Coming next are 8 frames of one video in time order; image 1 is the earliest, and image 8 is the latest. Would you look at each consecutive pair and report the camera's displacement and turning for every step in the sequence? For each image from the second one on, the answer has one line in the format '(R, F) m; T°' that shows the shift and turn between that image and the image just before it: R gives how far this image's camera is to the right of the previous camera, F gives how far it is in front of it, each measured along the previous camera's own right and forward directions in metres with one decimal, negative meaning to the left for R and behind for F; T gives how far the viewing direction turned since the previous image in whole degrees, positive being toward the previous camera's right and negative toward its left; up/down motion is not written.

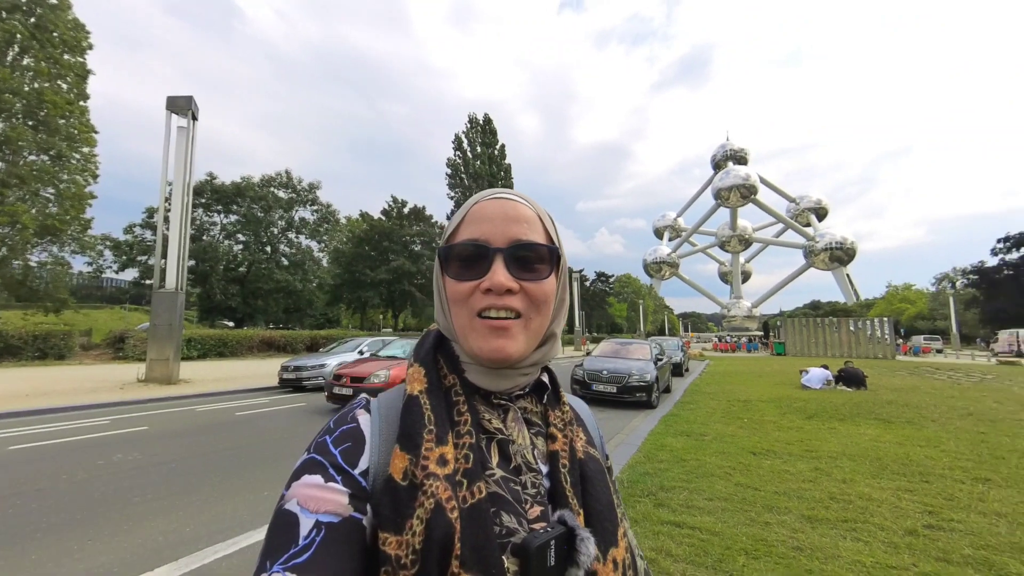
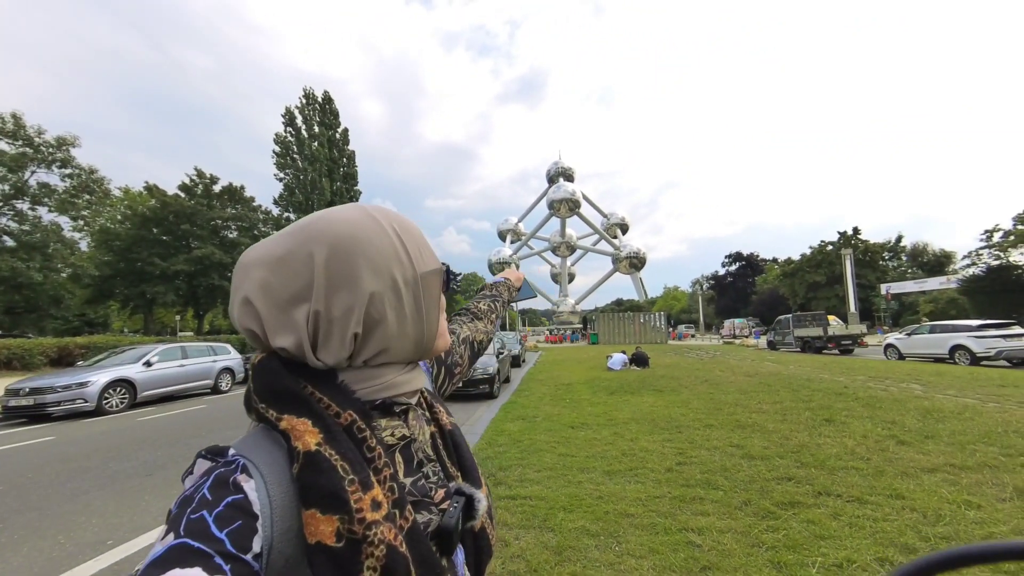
(-0.1, -0.2) m; +23°
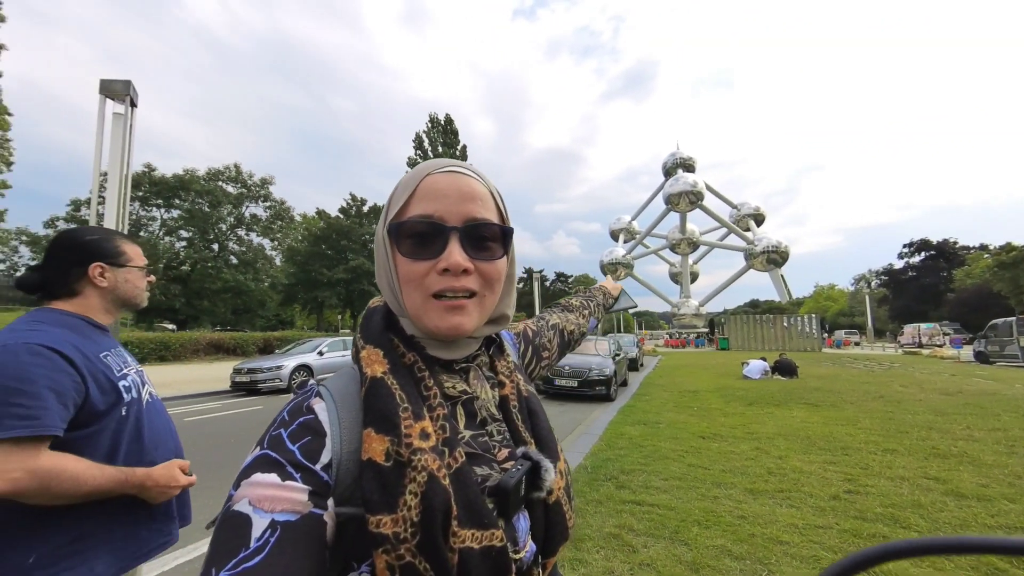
(0.0, 0.0) m; -17°
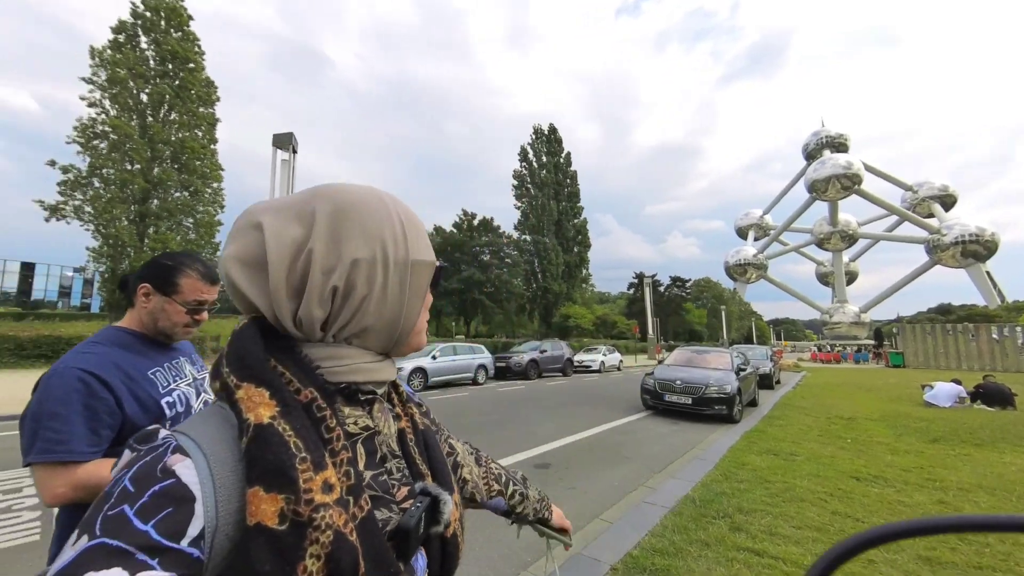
(+0.3, +0.1) m; -16°
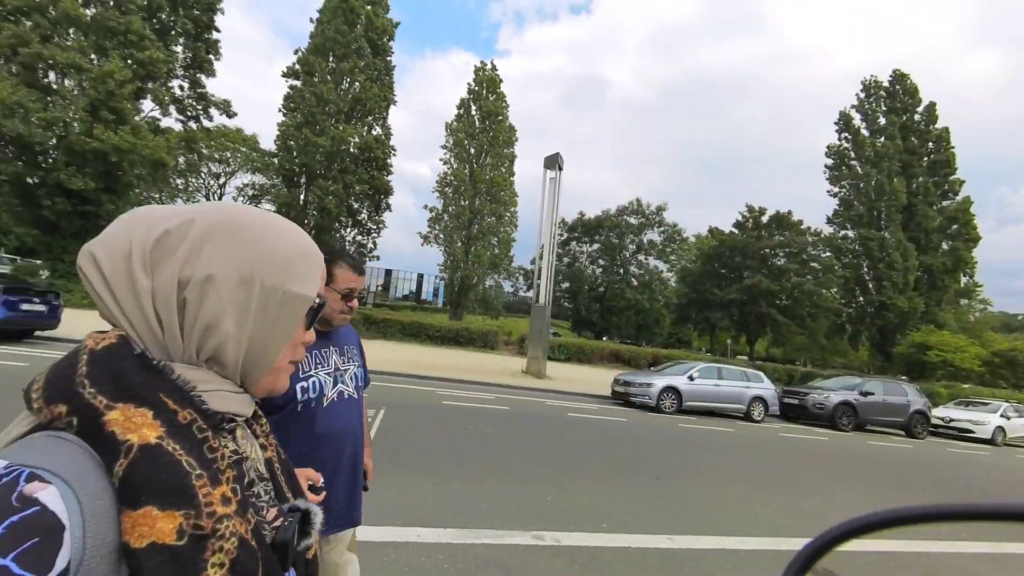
(+0.4, +0.7) m; -39°
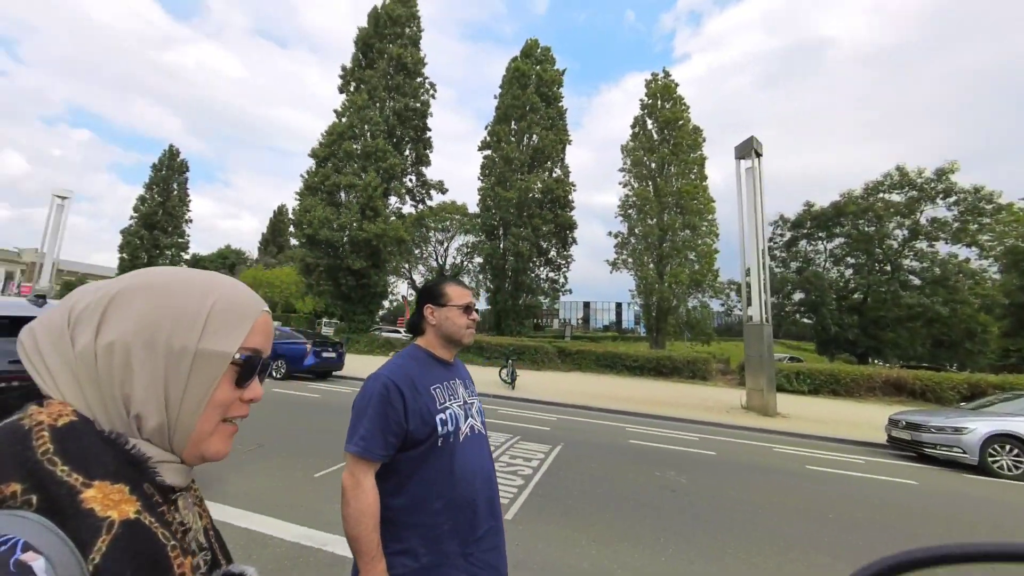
(+0.3, +0.5) m; -29°
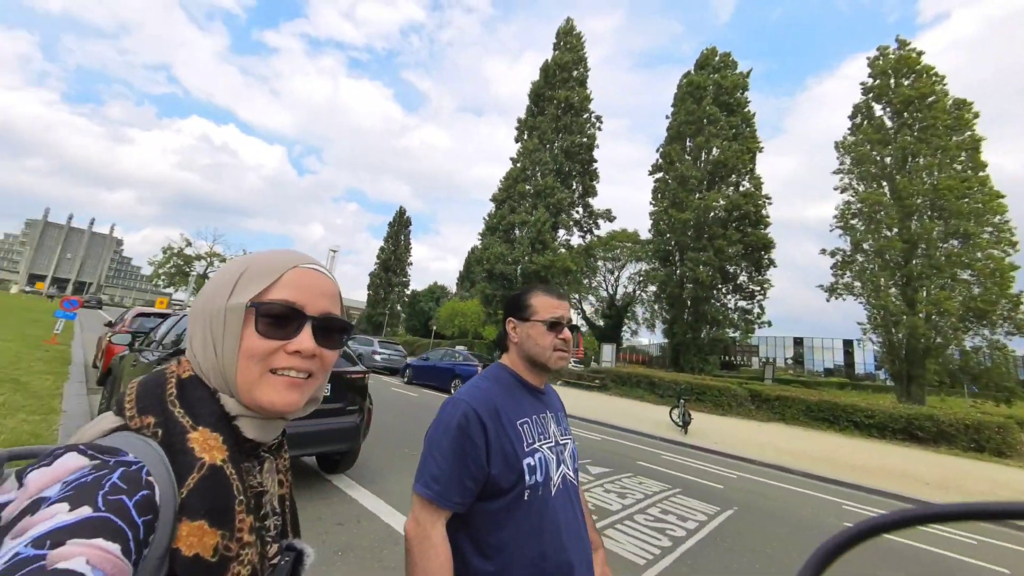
(+0.3, +0.3) m; -25°
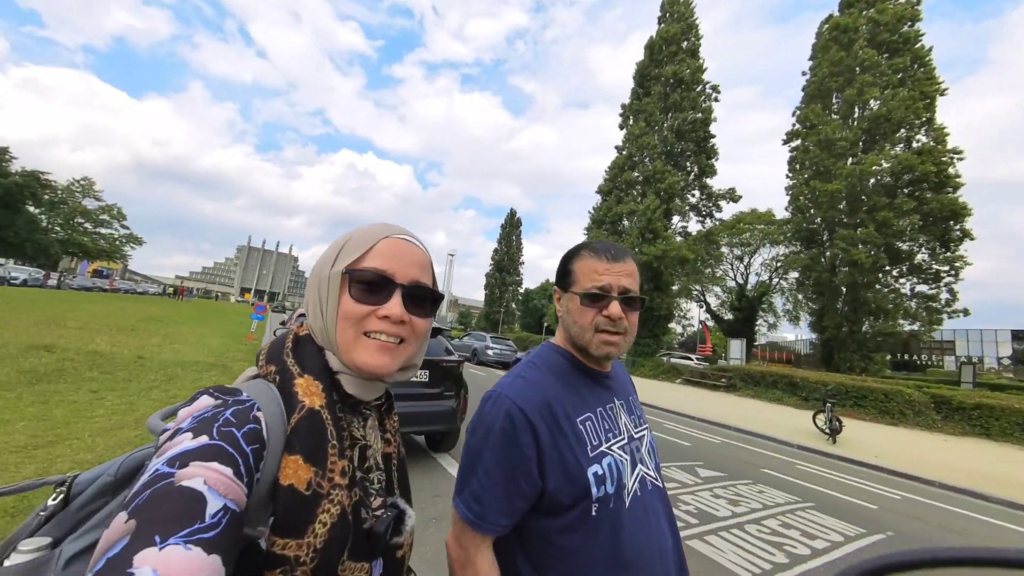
(+0.2, 0.0) m; -17°
